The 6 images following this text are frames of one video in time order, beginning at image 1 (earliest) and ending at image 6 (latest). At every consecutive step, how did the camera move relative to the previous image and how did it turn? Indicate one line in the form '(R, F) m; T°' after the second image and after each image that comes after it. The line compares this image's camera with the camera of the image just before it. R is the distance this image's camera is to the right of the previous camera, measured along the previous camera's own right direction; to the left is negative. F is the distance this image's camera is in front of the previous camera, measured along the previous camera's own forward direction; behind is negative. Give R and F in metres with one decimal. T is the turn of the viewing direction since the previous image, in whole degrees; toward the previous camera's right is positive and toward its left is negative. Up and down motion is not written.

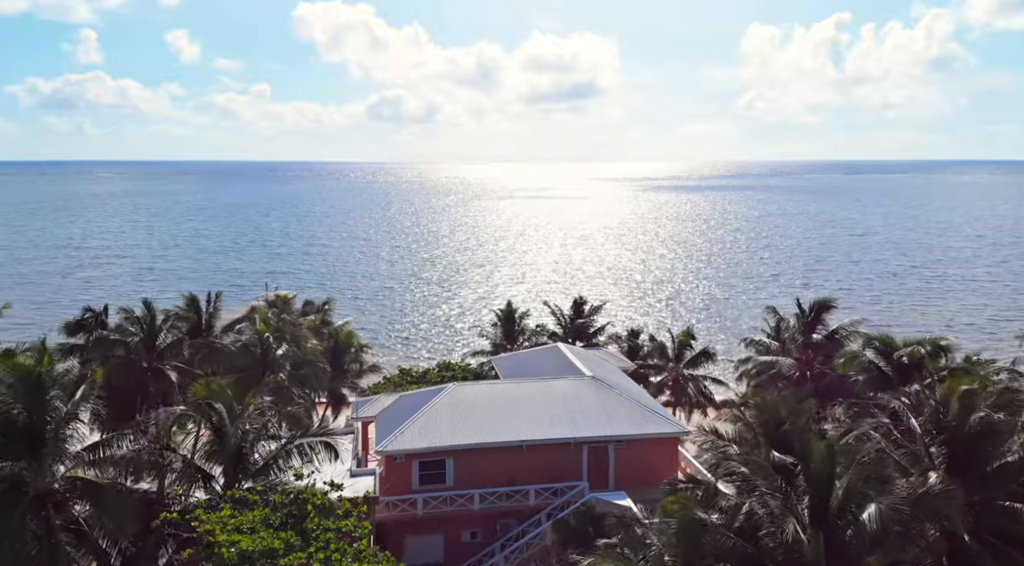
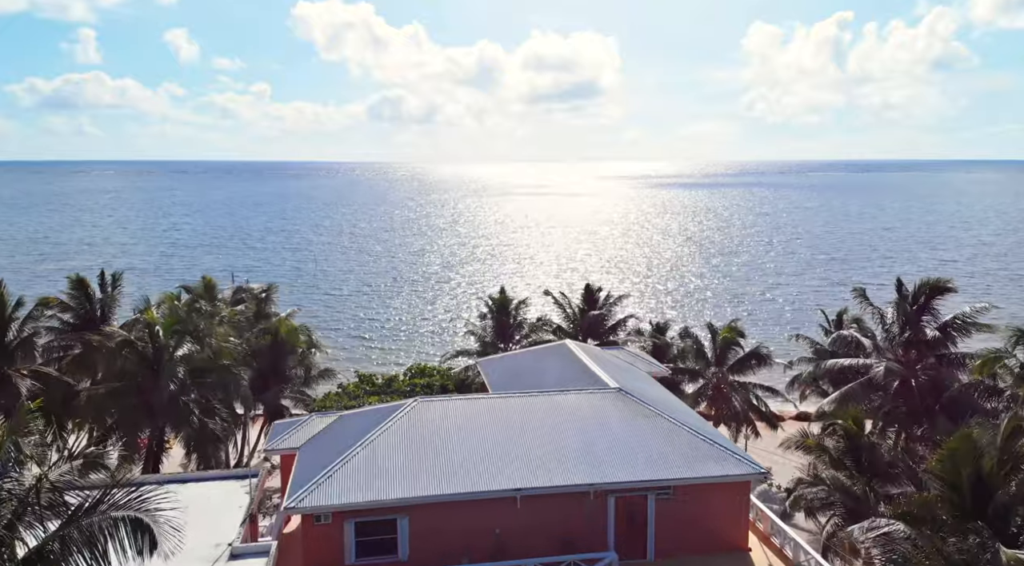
(+0.3, +9.0) m; 0°
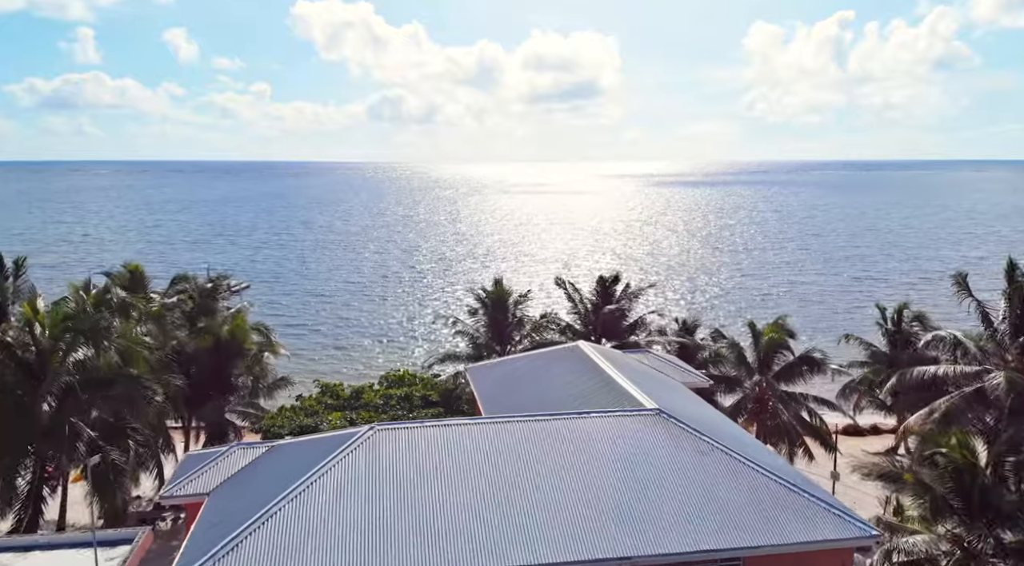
(0.0, +5.5) m; 0°
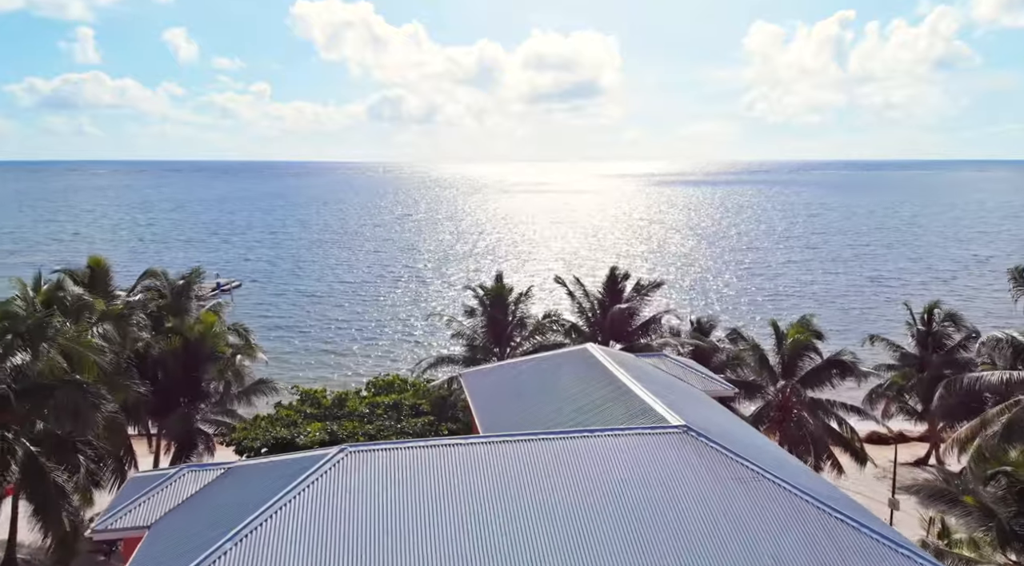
(0.0, +2.2) m; 0°
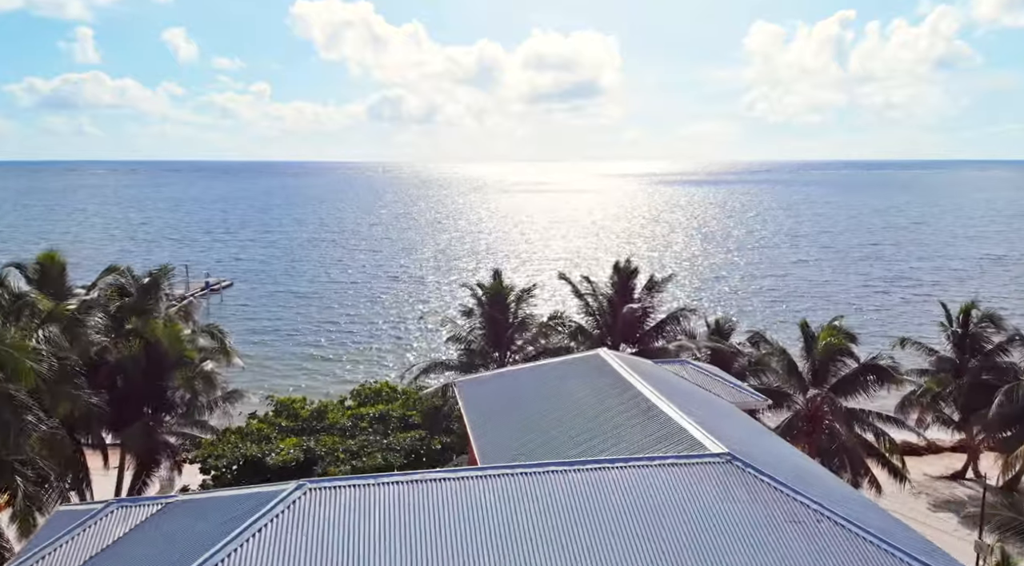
(0.0, +2.2) m; 0°
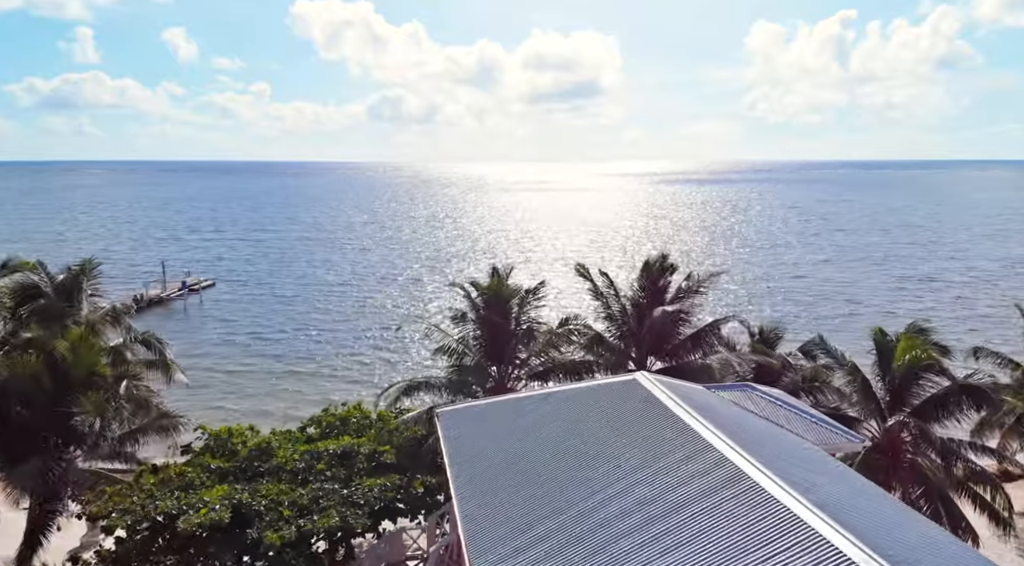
(0.0, +4.1) m; 0°
